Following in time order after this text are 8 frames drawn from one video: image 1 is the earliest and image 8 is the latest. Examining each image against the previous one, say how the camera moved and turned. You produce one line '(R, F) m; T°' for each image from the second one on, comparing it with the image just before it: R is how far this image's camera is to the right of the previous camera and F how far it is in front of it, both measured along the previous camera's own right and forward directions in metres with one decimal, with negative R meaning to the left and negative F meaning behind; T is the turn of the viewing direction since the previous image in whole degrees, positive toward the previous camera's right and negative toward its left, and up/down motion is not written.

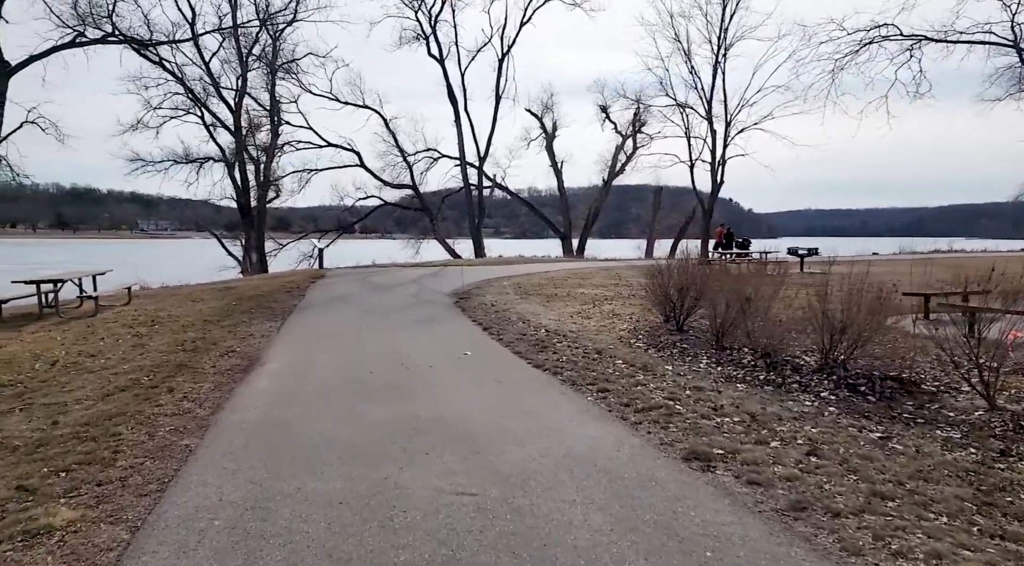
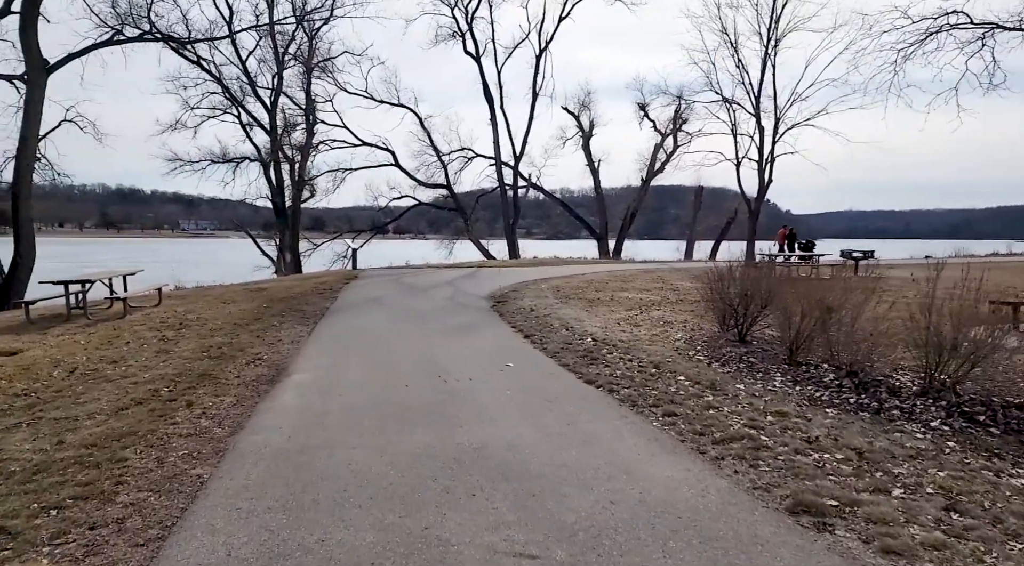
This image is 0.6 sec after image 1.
(-0.2, +0.8) m; -3°
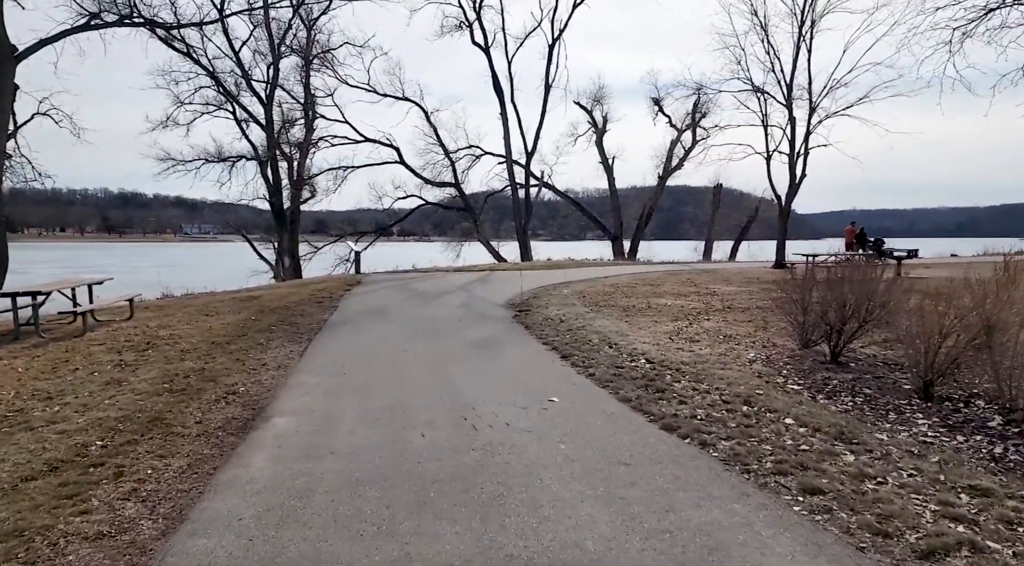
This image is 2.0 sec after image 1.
(-0.4, +1.9) m; 0°
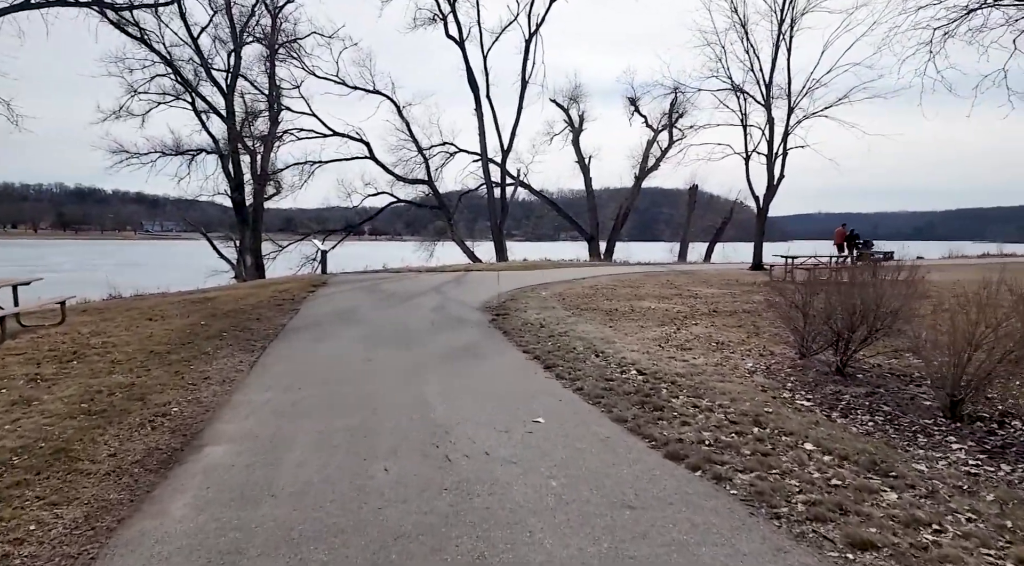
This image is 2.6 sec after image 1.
(-0.1, +0.8) m; +3°
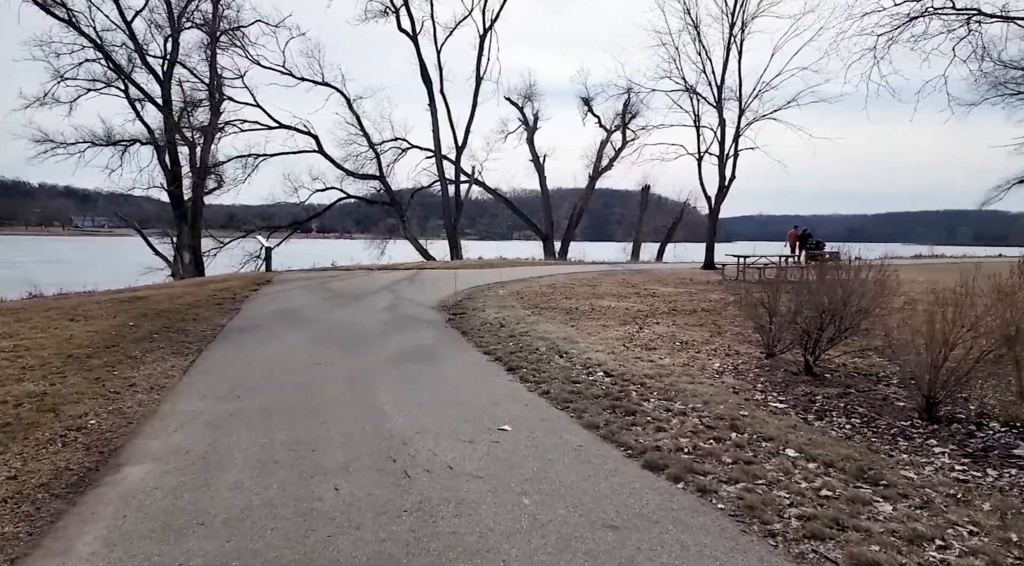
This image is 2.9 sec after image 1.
(-0.1, +0.4) m; +4°
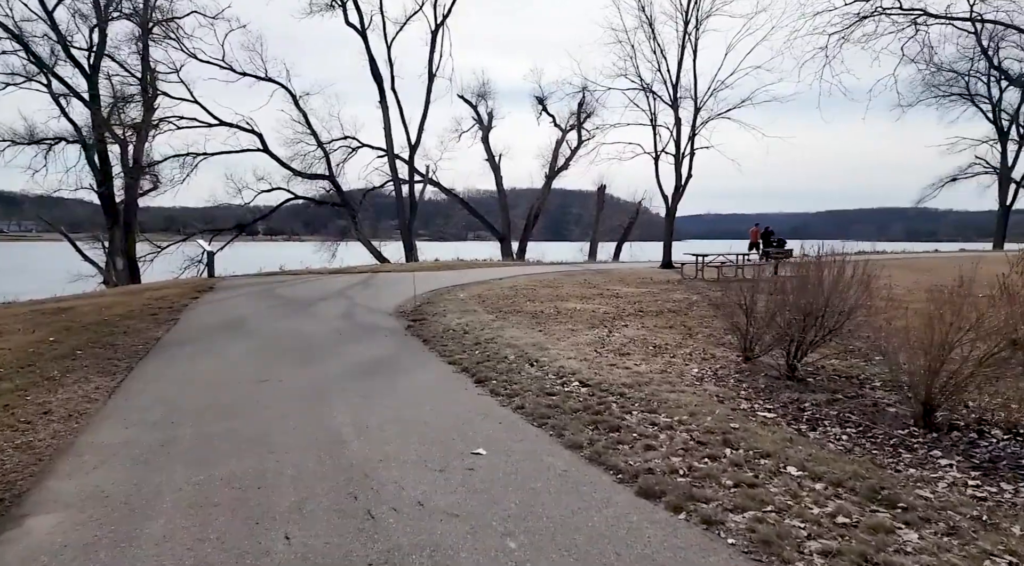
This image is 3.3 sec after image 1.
(-0.1, +0.5) m; +4°
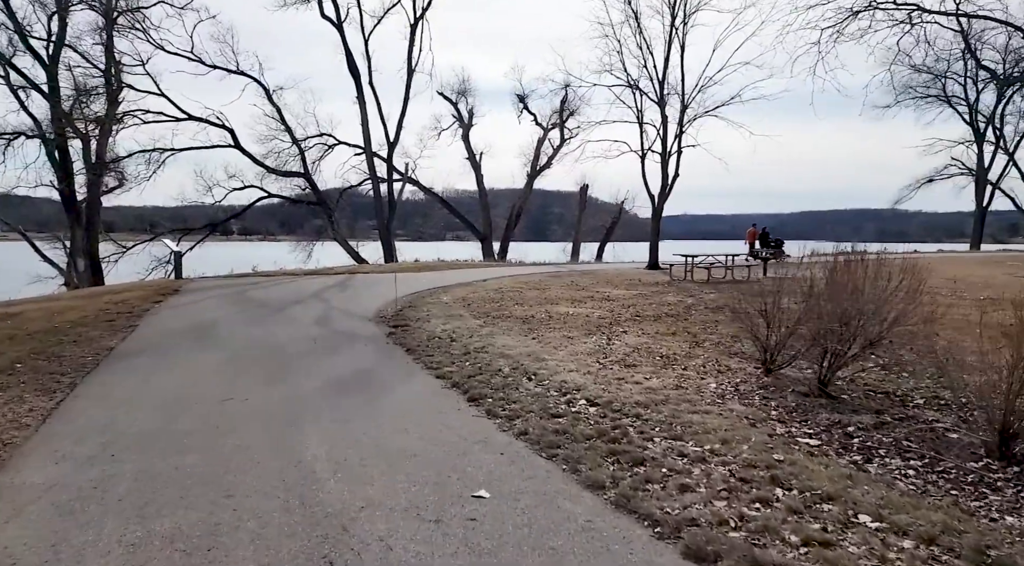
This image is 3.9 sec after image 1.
(-0.2, +0.8) m; +2°
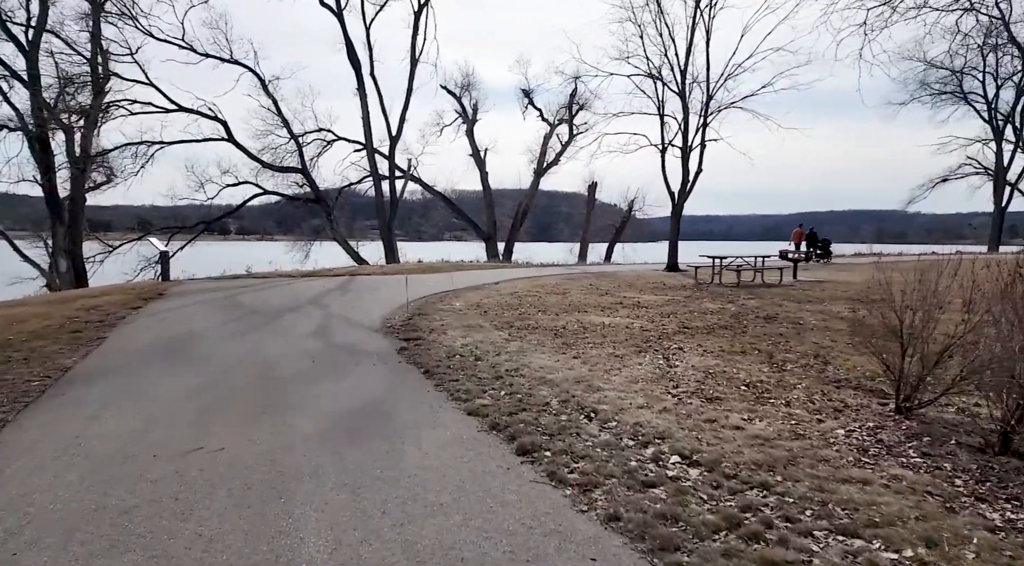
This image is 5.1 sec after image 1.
(-0.5, +1.7) m; 0°
